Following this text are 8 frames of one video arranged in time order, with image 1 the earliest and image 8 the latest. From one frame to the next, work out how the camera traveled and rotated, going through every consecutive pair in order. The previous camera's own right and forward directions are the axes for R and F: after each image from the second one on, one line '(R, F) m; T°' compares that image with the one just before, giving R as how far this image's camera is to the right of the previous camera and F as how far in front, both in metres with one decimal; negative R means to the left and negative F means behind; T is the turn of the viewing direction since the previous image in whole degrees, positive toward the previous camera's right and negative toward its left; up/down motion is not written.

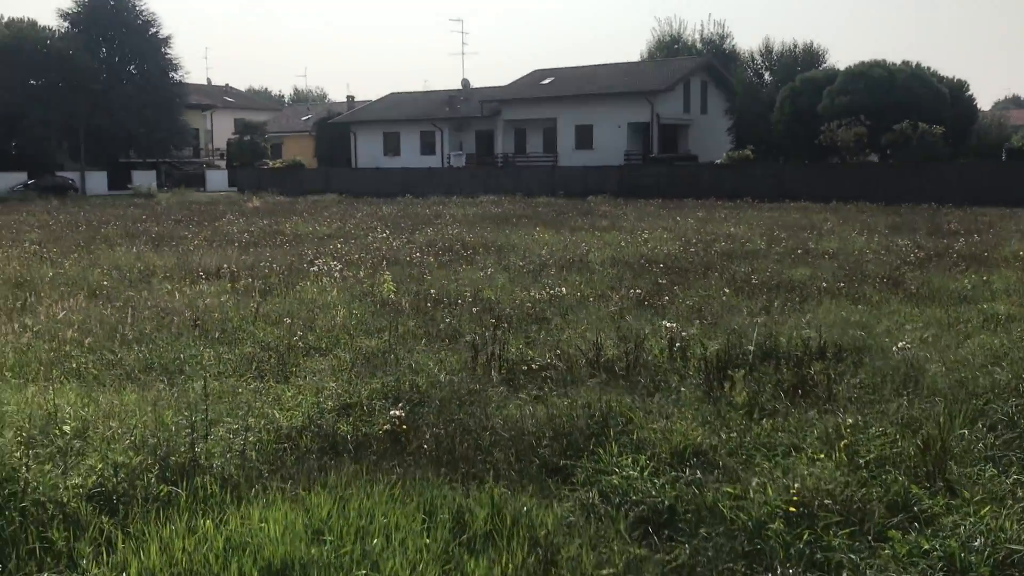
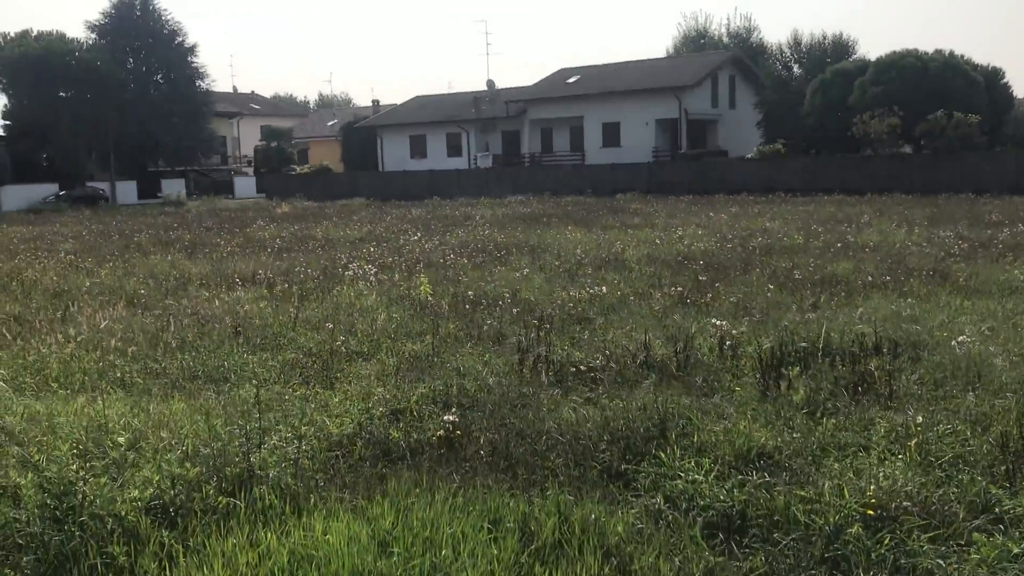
(-0.1, +0.1) m; -2°
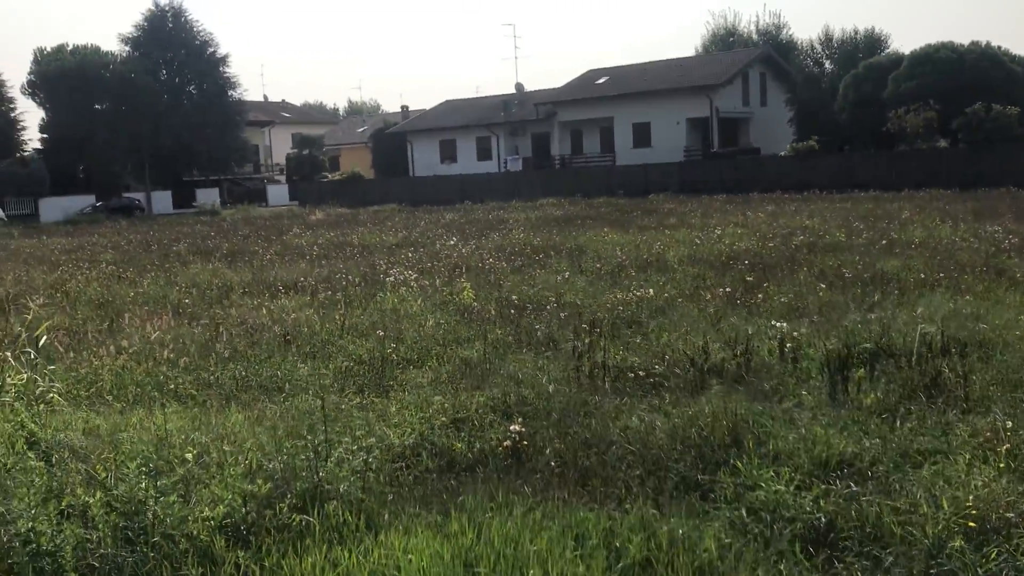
(-0.2, +0.1) m; -2°
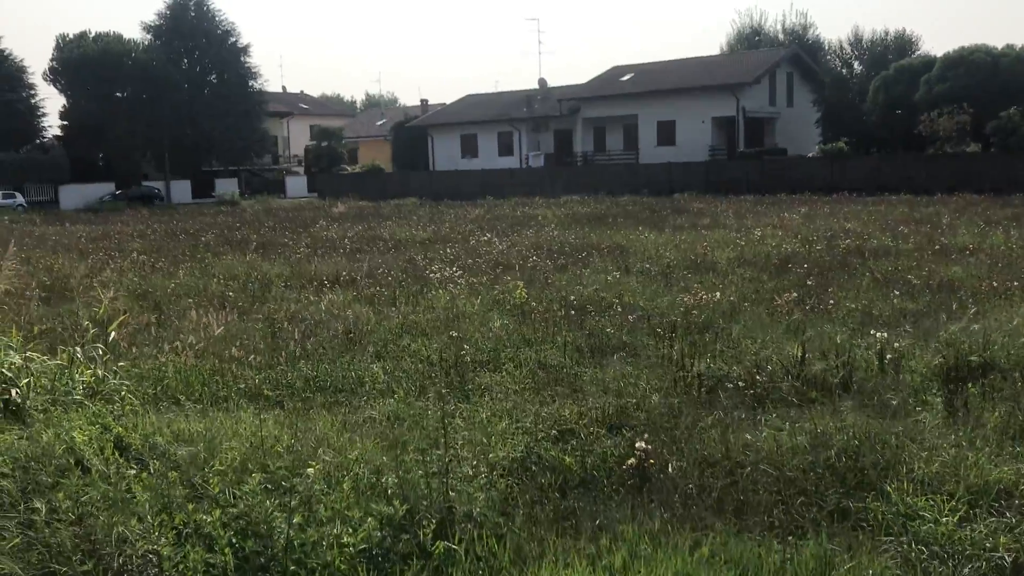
(-0.5, +0.3) m; -1°
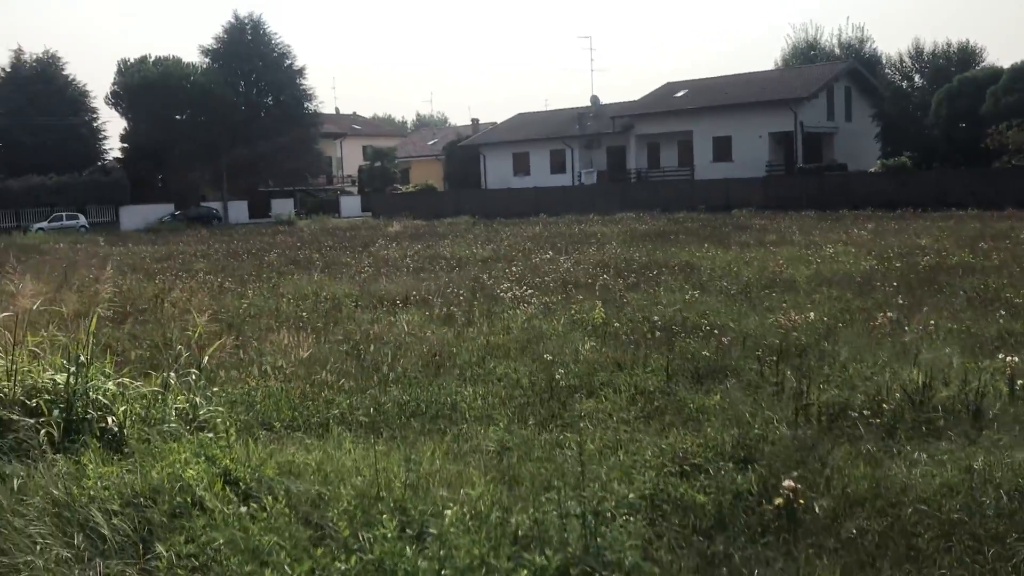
(-0.4, +0.3) m; -3°
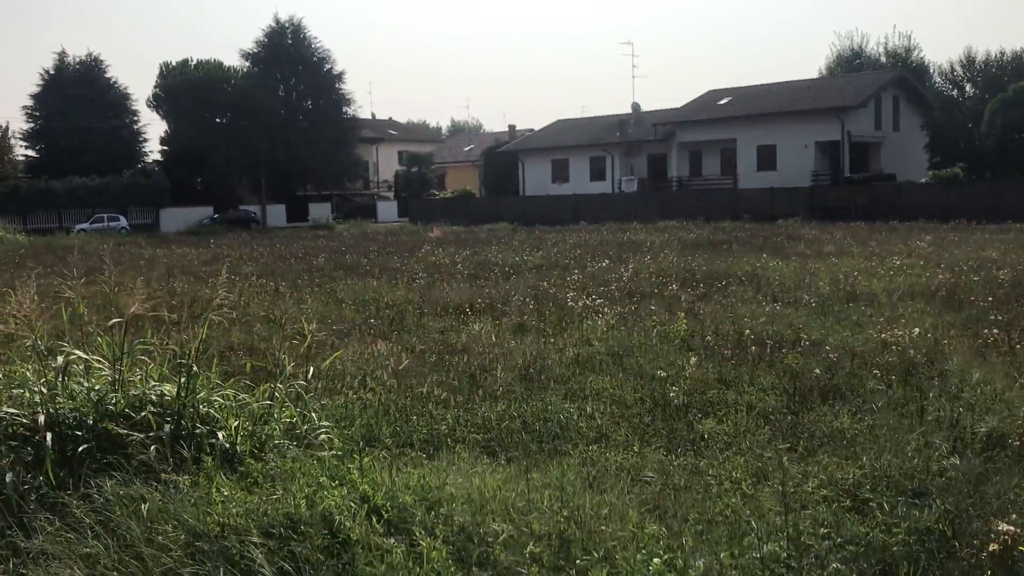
(-0.6, +0.4) m; -2°
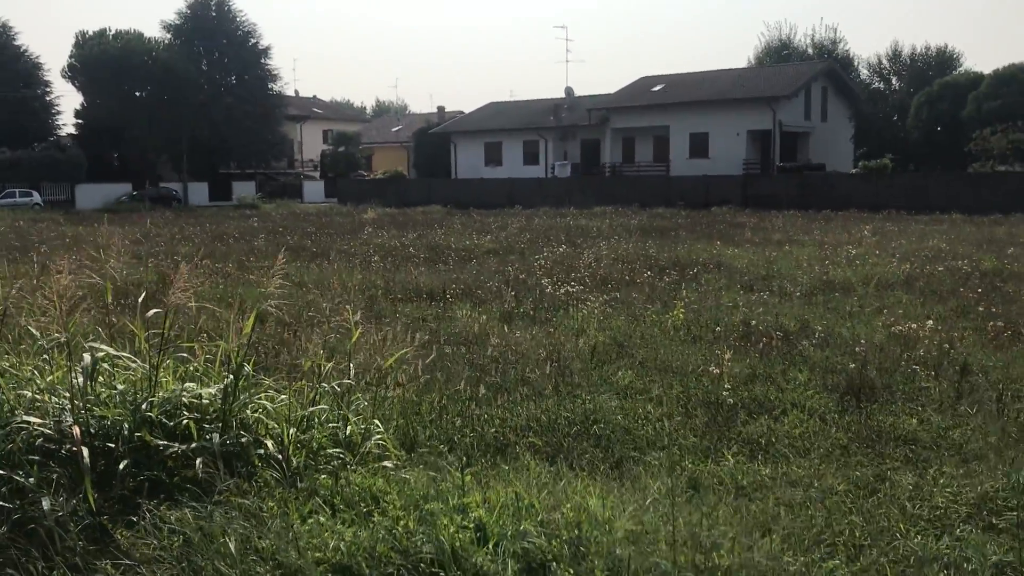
(-0.8, +0.6) m; +5°
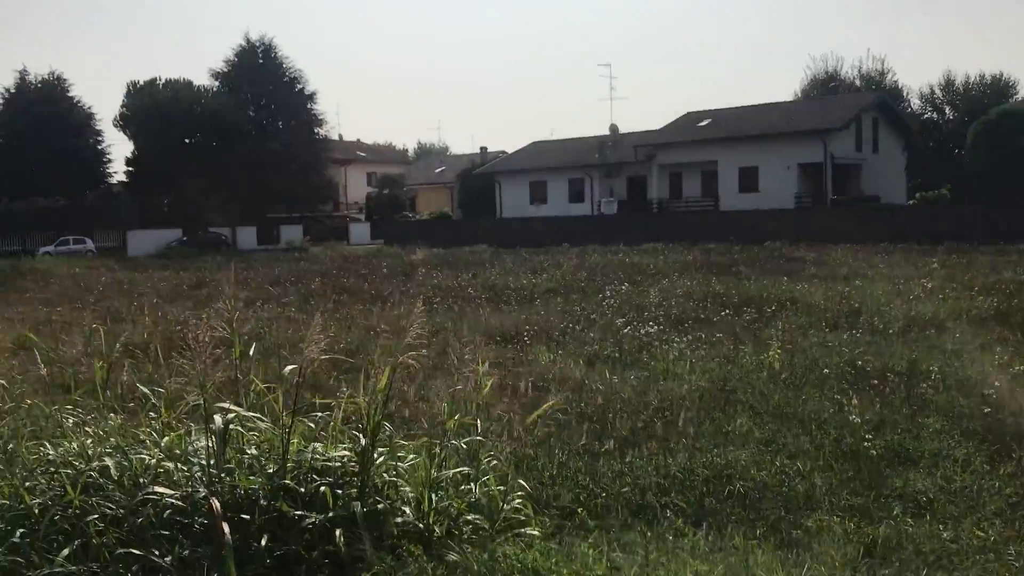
(-0.5, +0.4) m; -2°
